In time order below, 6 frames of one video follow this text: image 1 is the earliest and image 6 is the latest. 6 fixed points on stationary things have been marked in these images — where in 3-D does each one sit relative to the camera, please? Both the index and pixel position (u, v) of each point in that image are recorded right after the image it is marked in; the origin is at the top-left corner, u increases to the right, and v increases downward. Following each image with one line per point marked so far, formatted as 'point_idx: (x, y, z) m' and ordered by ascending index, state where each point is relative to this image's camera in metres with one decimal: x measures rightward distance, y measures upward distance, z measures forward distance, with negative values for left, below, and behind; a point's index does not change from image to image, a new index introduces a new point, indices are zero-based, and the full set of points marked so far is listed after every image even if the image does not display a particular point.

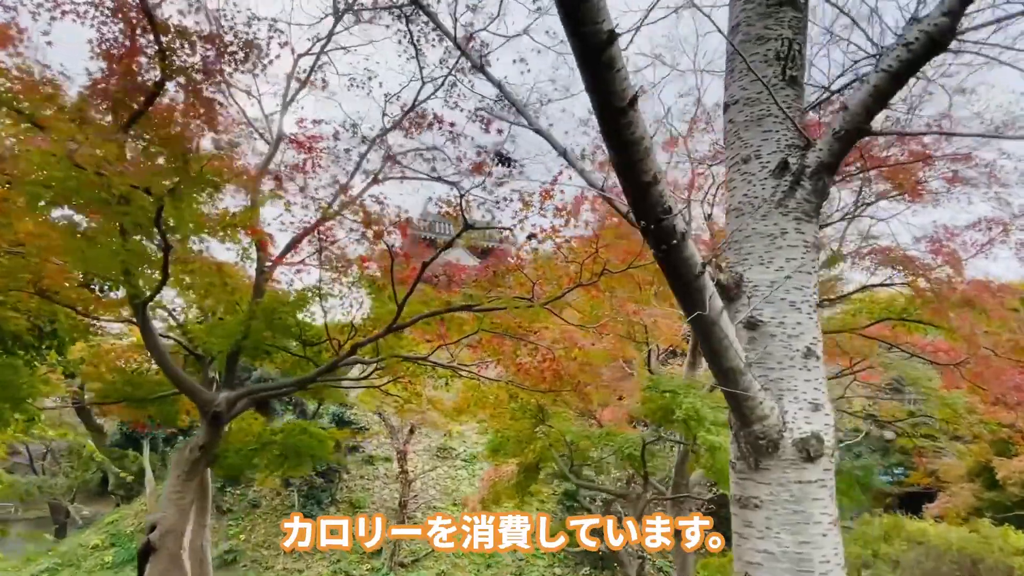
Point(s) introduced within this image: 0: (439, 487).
0: (-2.0, -5.4, +15.4) m
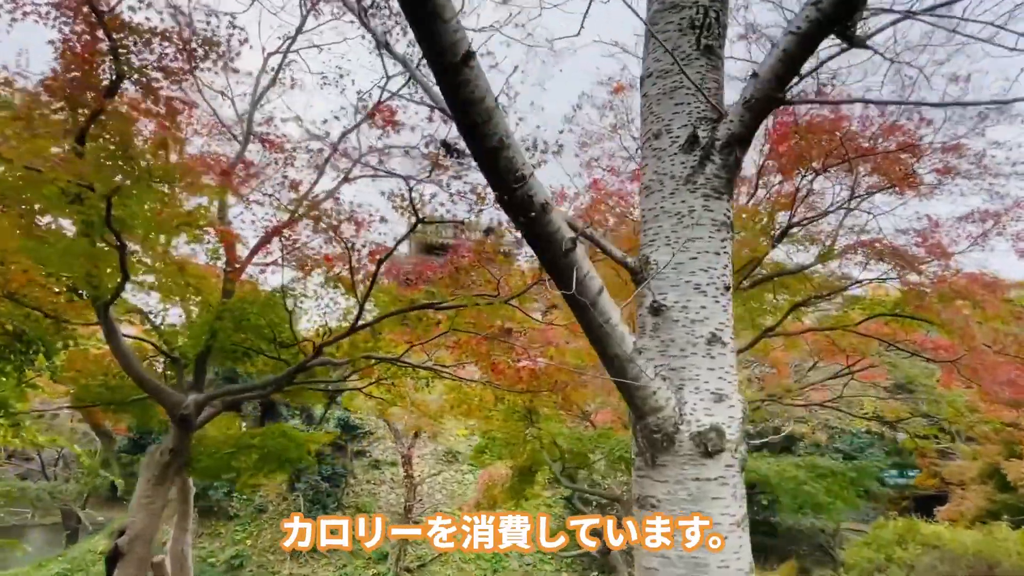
0: (-1.8, -5.5, +15.3) m
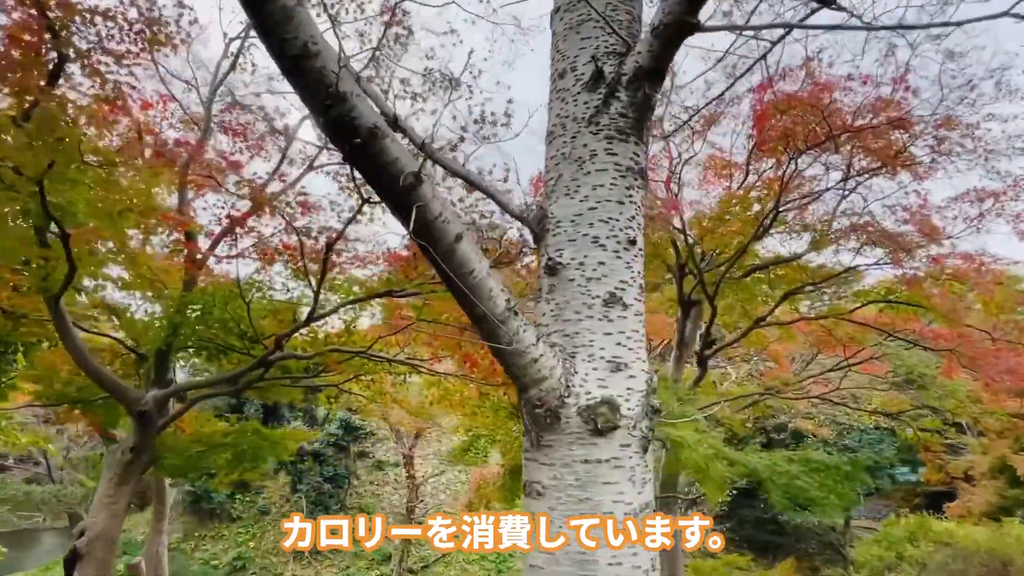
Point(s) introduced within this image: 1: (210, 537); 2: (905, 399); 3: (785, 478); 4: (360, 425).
0: (-1.7, -5.4, +15.2) m
1: (-7.9, -6.6, +14.9) m
2: (+4.1, -1.2, +6.0) m
3: (+1.9, -1.3, +4.0) m
4: (-4.4, -3.9, +16.3) m
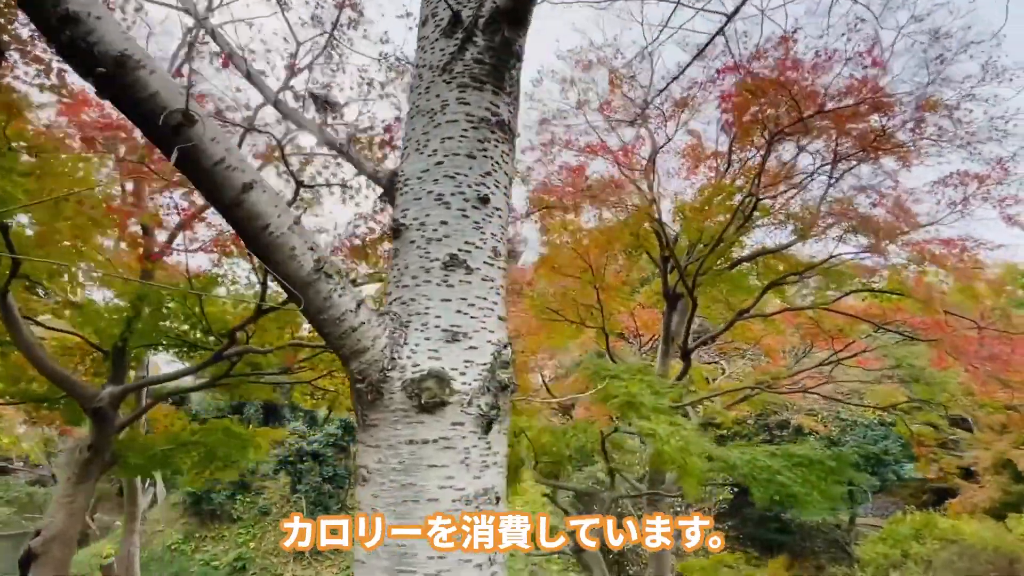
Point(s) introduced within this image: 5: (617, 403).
0: (-1.7, -5.4, +15.1) m
1: (-7.9, -6.6, +14.9) m
2: (+4.0, -1.1, +5.8) m
3: (+1.7, -1.3, +3.9) m
4: (-4.4, -3.9, +16.3) m
5: (+0.7, -0.7, +3.7) m
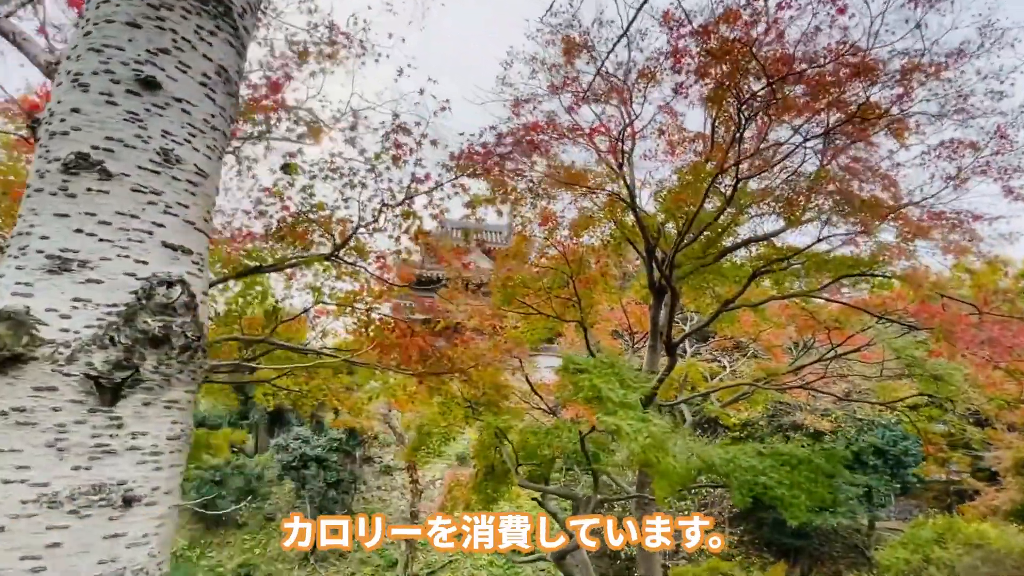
0: (-1.6, -5.5, +14.9) m
1: (-7.8, -6.7, +14.9) m
2: (+3.8, -1.0, +5.5) m
3: (+1.5, -1.2, +3.6) m
4: (-4.3, -4.0, +16.1) m
5: (+0.5, -0.7, +3.5) m
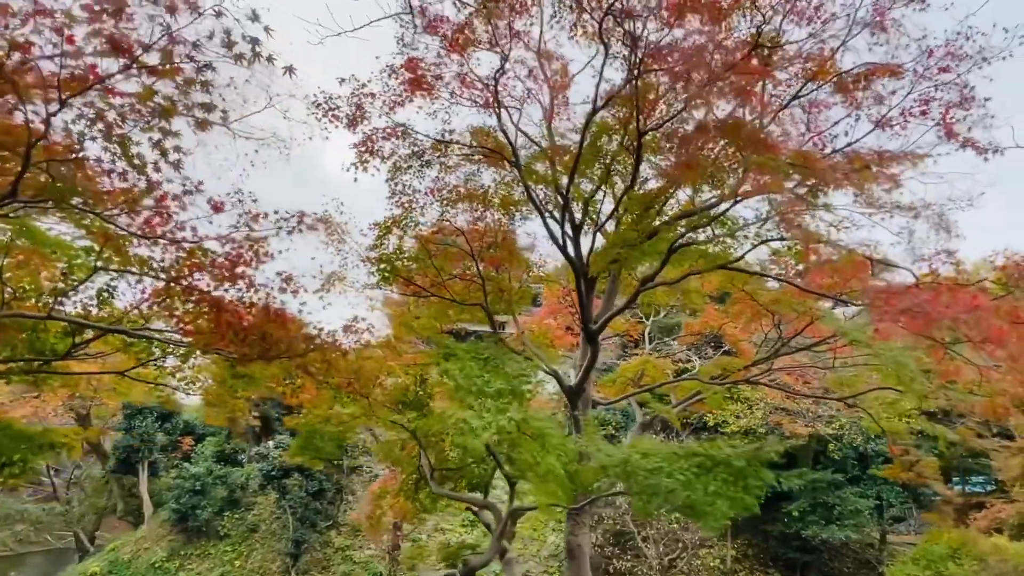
0: (-2.0, -5.5, +14.3) m
1: (-8.1, -6.9, +14.5) m
2: (+3.1, -0.8, +4.9) m
3: (+0.7, -1.0, +3.0) m
4: (-4.6, -4.1, +15.7) m
5: (-0.3, -0.5, +2.9) m
